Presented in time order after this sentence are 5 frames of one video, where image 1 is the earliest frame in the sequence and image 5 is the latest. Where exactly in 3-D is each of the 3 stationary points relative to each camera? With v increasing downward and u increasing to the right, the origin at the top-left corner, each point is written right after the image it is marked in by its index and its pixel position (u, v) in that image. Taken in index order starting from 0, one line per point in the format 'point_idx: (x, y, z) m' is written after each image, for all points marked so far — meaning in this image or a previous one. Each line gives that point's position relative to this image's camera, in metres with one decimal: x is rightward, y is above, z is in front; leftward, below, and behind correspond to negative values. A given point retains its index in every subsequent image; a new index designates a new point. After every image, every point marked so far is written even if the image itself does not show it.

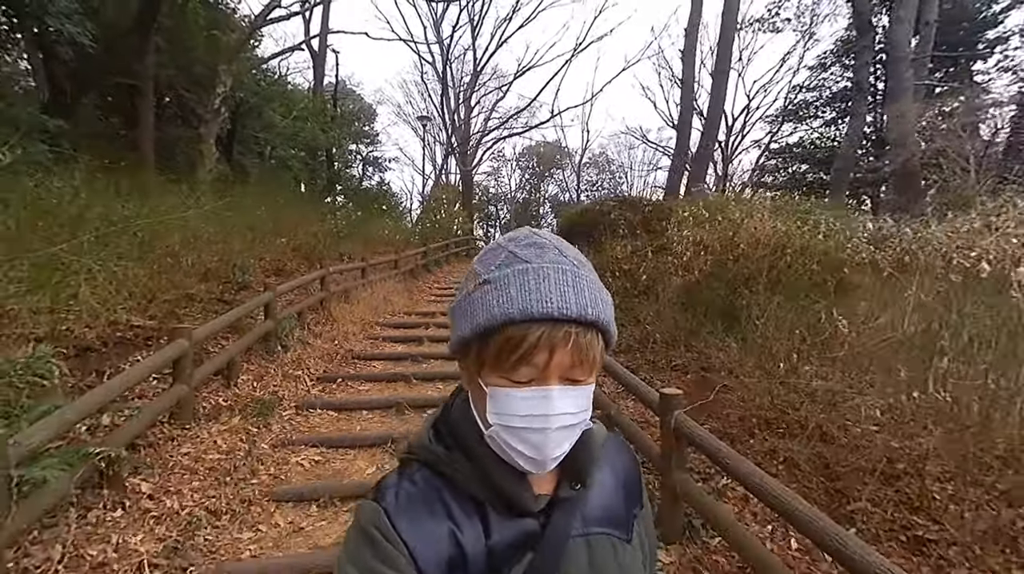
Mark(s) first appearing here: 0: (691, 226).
0: (+2.4, +0.8, +5.3) m
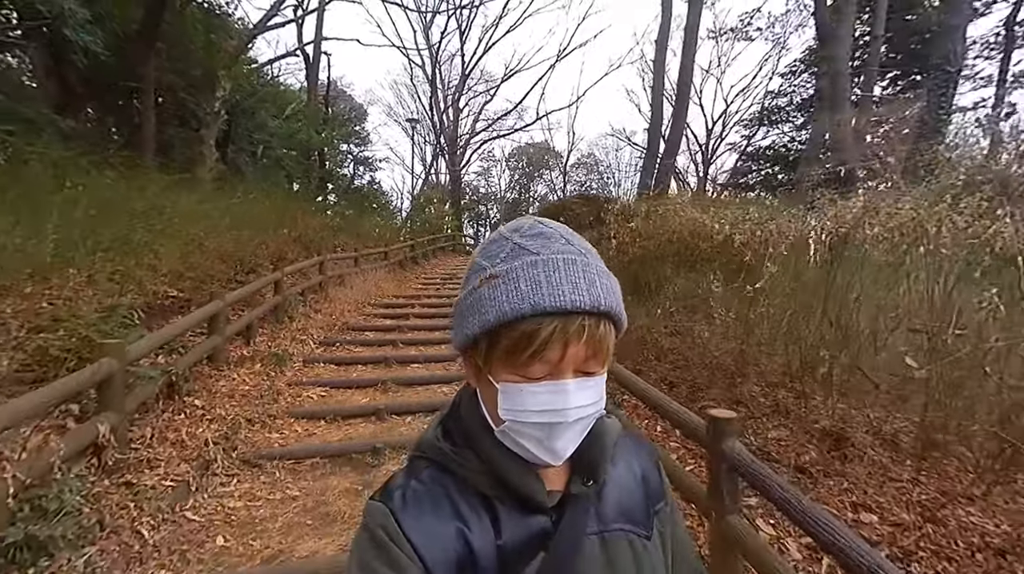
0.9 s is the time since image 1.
0: (+1.9, +1.1, +6.6) m
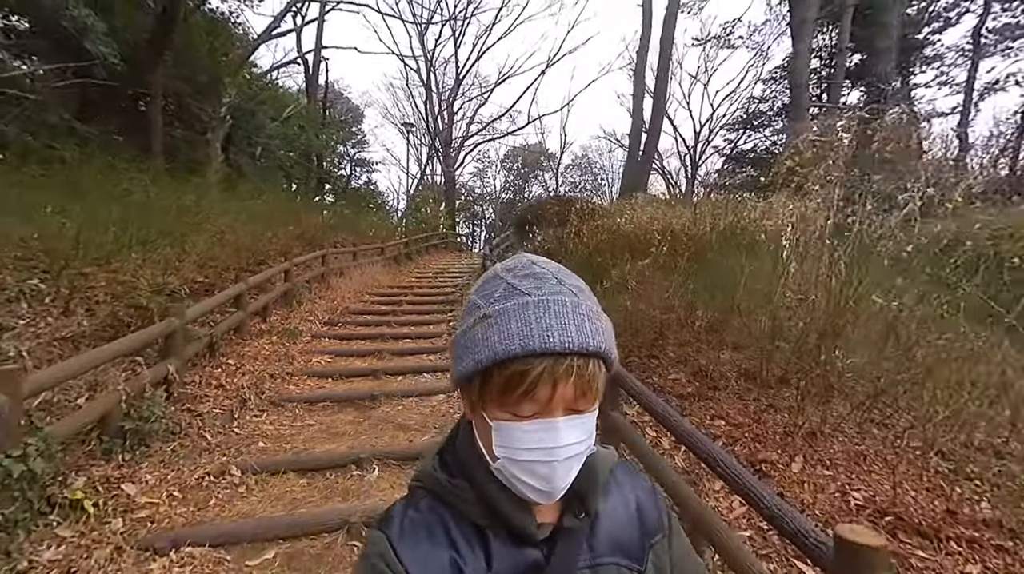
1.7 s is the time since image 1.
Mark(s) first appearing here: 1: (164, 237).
0: (+1.5, +1.3, +7.7) m
1: (-5.4, +0.8, +6.4) m
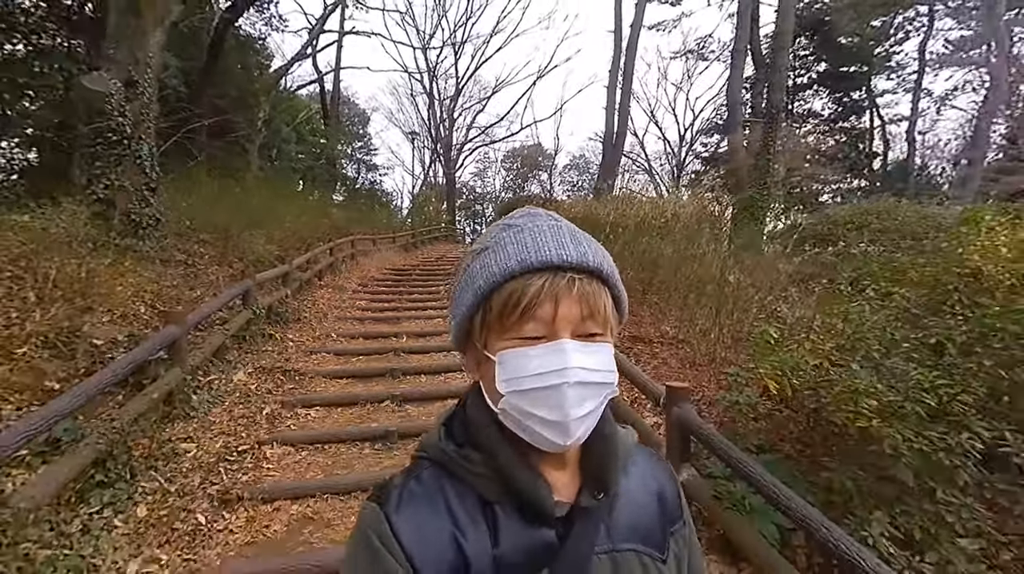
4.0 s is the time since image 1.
0: (+0.9, +2.0, +11.0) m
1: (-6.0, +1.5, +9.7) m
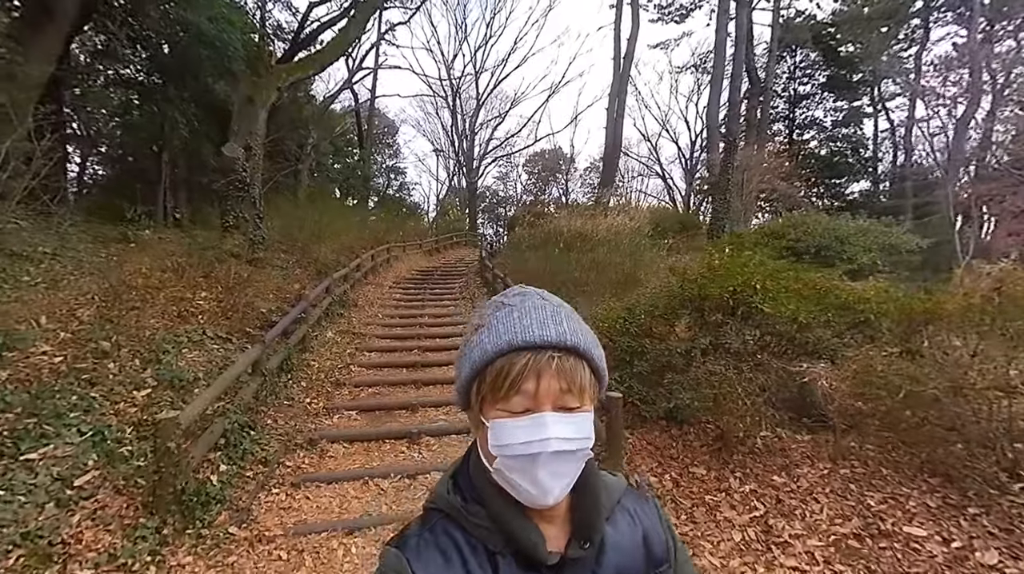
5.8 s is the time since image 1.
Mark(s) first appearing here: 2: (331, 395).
0: (+0.8, +2.1, +14.2) m
1: (-6.1, +1.6, +13.3) m
2: (-2.7, -1.6, +6.2) m
